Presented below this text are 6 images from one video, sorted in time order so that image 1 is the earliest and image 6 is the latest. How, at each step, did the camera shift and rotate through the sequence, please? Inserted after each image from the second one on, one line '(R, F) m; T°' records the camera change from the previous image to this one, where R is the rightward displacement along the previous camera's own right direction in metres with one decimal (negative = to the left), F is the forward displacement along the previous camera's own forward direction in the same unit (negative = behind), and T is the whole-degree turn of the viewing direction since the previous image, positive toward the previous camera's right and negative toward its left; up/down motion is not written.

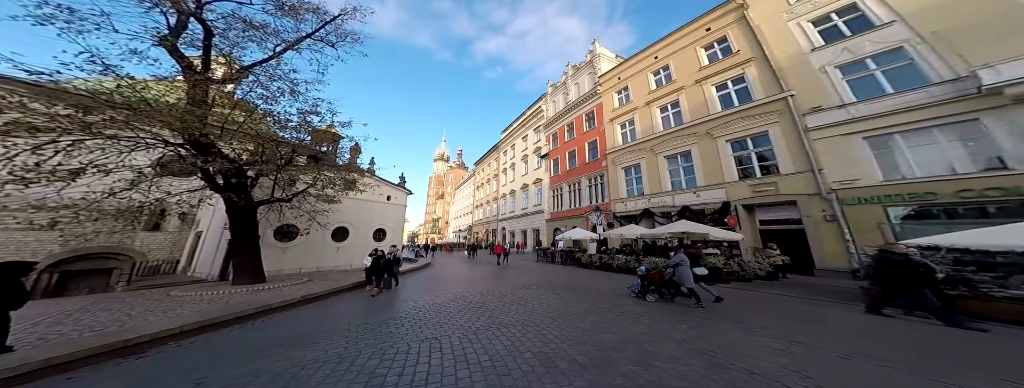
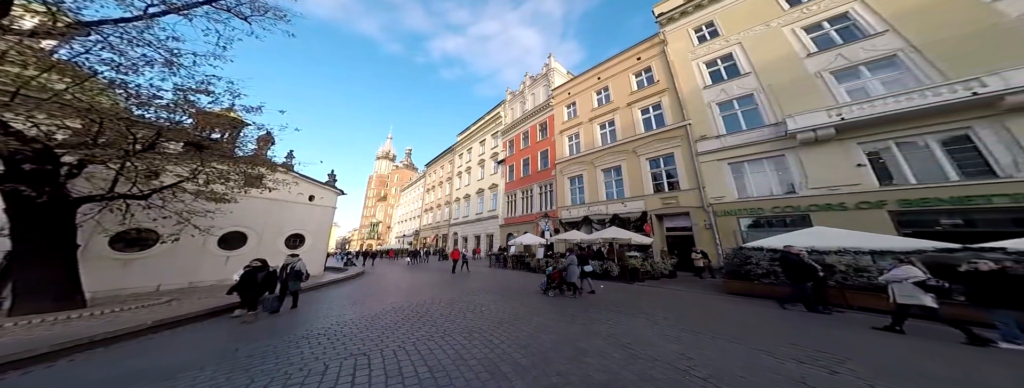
(+0.8, -0.4) m; +13°
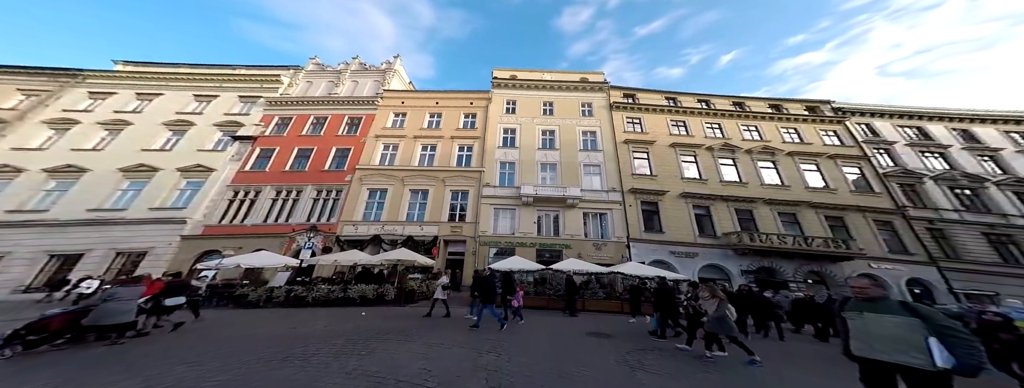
(+1.1, -0.6) m; +46°
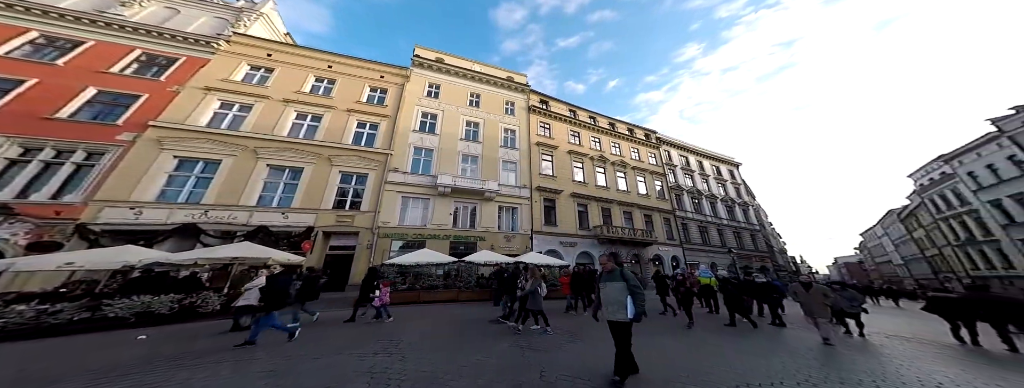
(+0.1, 0.0) m; +20°
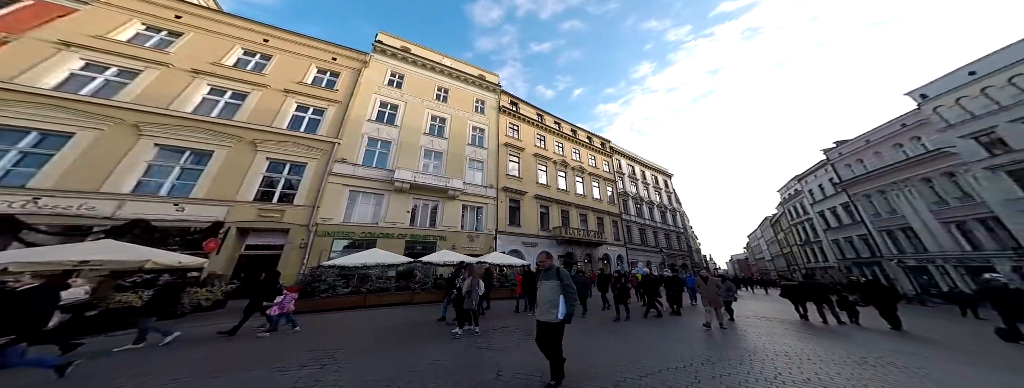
(0.0, +0.1) m; +8°
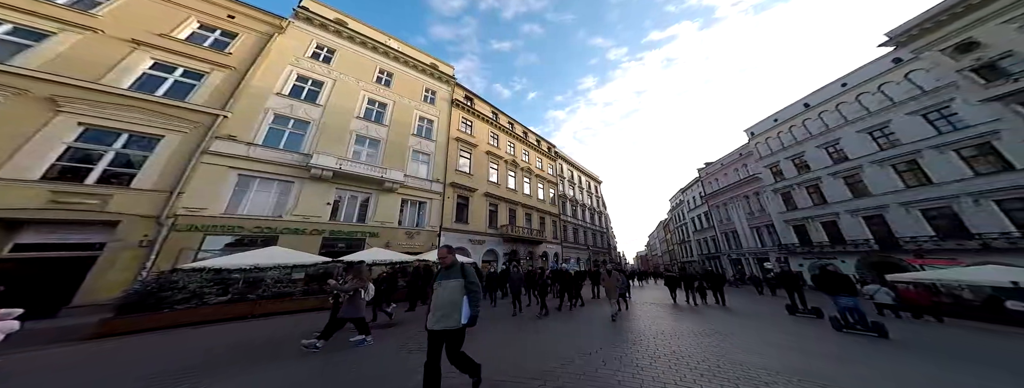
(-0.1, -0.4) m; +13°
